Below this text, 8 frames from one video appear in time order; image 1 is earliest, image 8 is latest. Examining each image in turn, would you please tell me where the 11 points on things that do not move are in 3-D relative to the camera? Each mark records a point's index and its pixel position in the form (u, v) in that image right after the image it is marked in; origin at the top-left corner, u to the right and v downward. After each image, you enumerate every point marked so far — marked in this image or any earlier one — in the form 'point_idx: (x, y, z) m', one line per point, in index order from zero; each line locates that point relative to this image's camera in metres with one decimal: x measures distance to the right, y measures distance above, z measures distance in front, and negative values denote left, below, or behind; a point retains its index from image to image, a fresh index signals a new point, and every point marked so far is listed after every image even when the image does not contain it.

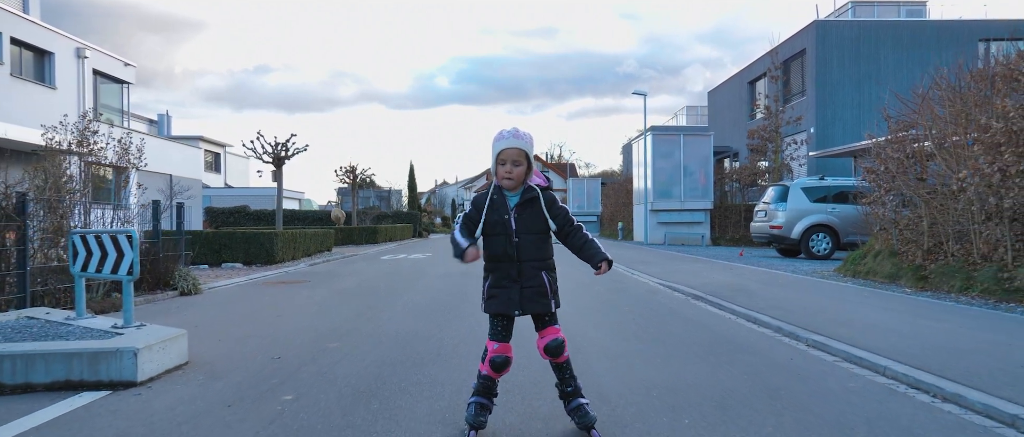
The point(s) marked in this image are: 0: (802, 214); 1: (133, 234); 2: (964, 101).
0: (+7.2, +0.1, +16.7) m
1: (-3.1, -0.1, +5.4) m
2: (+6.3, +1.6, +9.3) m
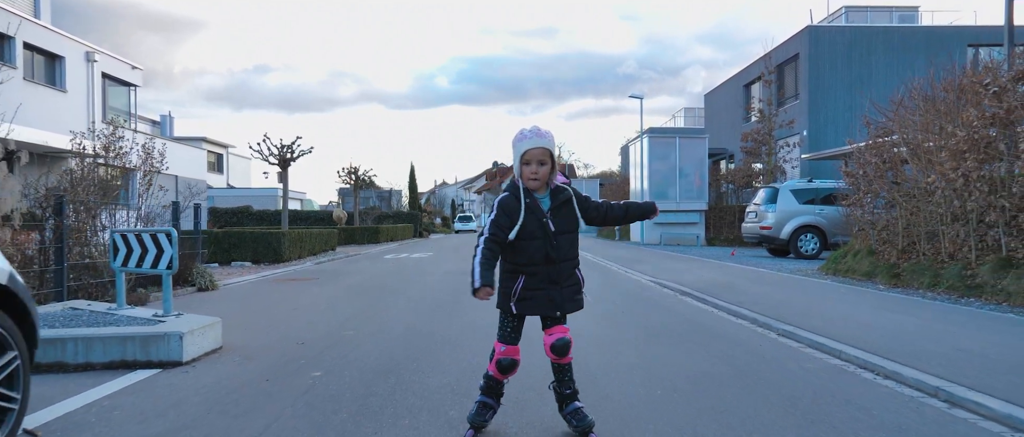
0: (+7.2, +0.1, +17.3) m
1: (-3.1, -0.1, +6.1) m
2: (+6.2, +1.6, +10.0) m
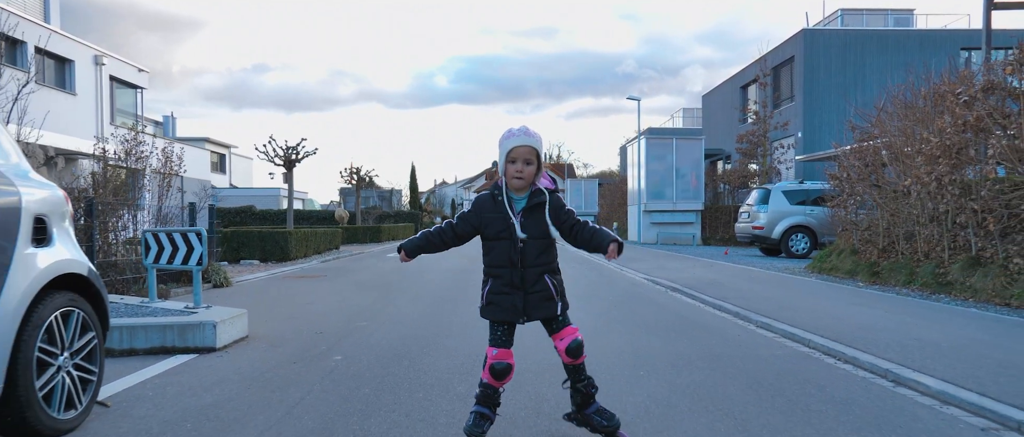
0: (+7.2, +0.1, +17.9) m
1: (-3.1, -0.1, +6.6) m
2: (+6.2, +1.6, +10.5) m
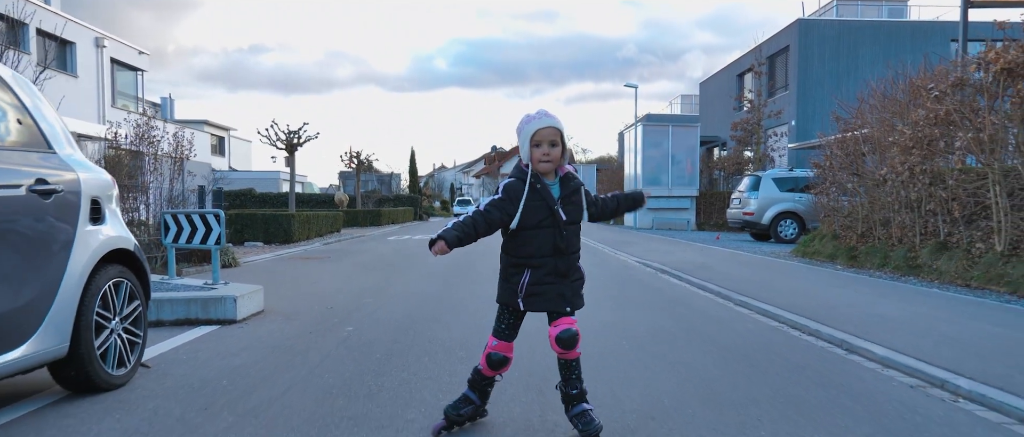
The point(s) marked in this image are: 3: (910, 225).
0: (+7.1, +0.5, +18.4) m
1: (-3.1, +0.1, +7.1) m
2: (+6.2, +1.8, +11.0) m
3: (+6.3, -0.1, +10.6) m
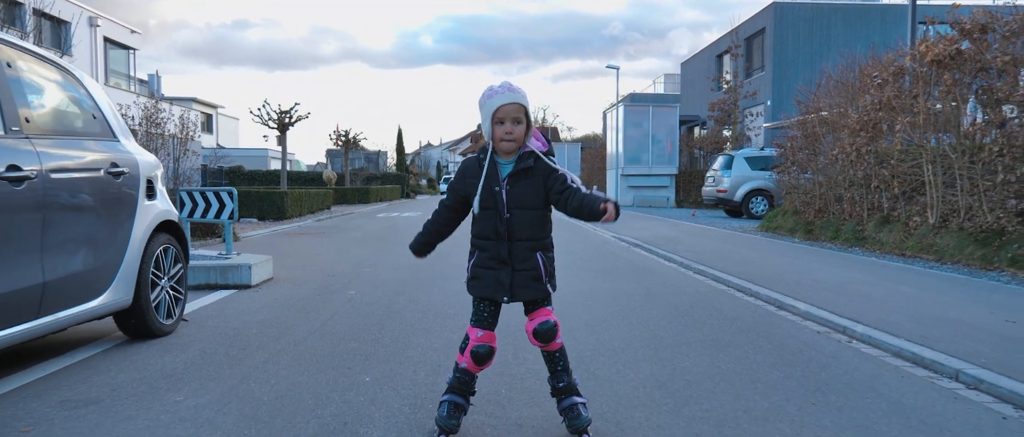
0: (+6.7, +1.1, +19.4) m
1: (-3.3, +0.3, +7.9) m
2: (+5.9, +2.2, +11.9) m
3: (+6.0, +0.3, +11.6) m
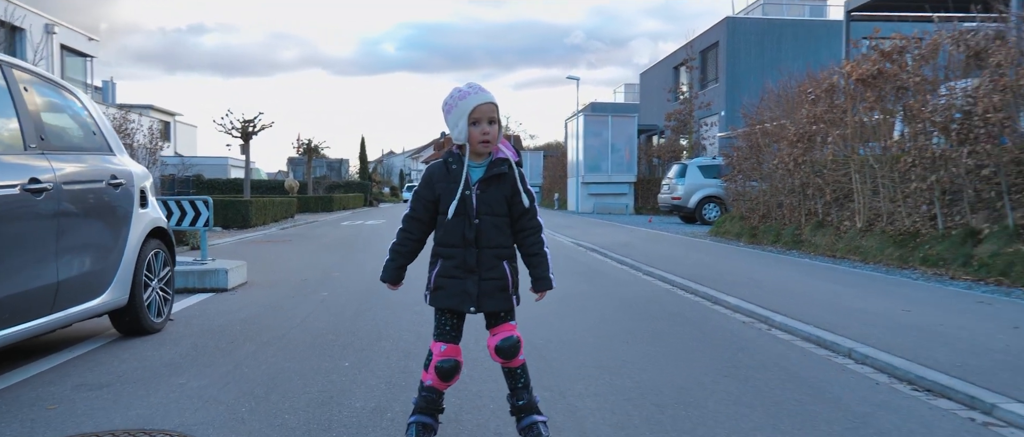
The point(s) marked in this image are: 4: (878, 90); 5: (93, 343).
0: (+5.6, +0.9, +20.3) m
1: (-3.8, +0.2, +8.3) m
2: (+5.2, +2.1, +12.8) m
3: (+5.3, +0.2, +12.5) m
4: (+5.6, +2.0, +10.2) m
5: (-3.0, -0.9, +4.9) m
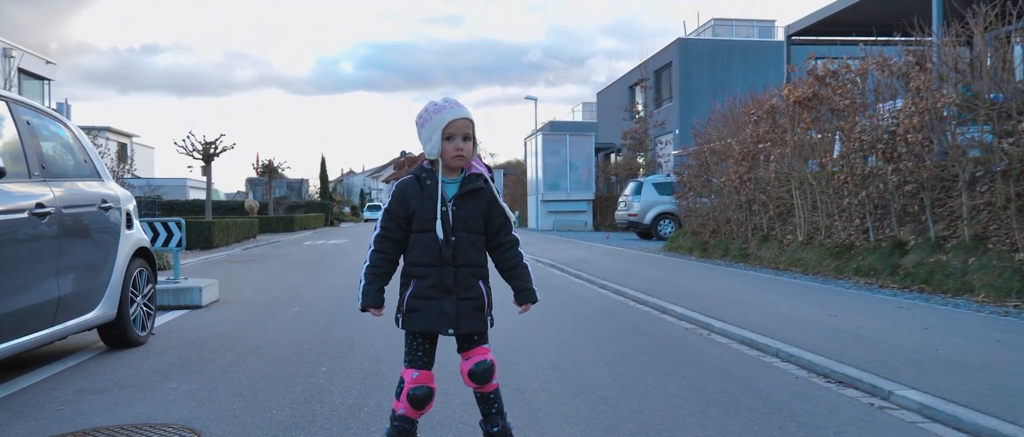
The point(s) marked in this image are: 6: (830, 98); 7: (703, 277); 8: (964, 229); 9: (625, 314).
0: (+4.4, +0.4, +21.2) m
1: (-4.3, 0.0, +8.6) m
2: (+4.4, +1.8, +13.7) m
3: (+4.6, -0.1, +13.3) m
4: (+5.0, +1.8, +11.1) m
5: (-3.3, -1.1, +5.2) m
6: (+5.1, +1.9, +10.8) m
7: (+3.1, -0.9, +11.1) m
8: (+5.9, -0.1, +8.8) m
9: (+1.3, -1.1, +7.8) m
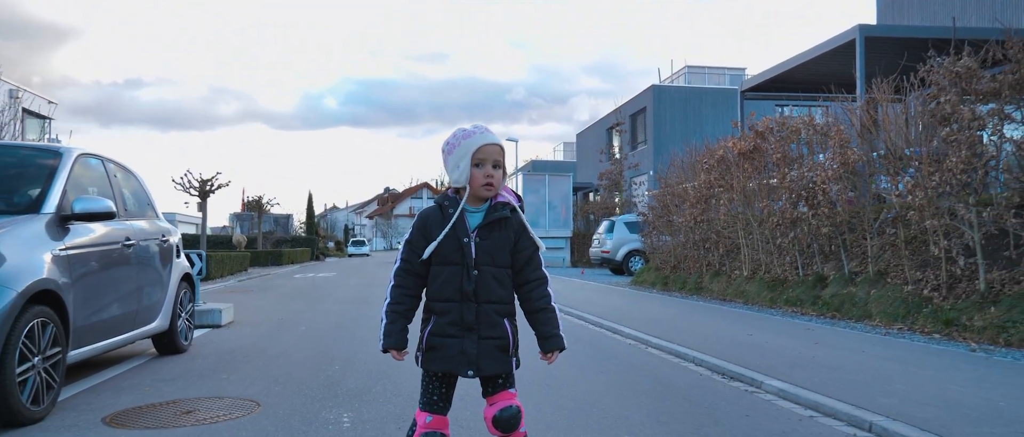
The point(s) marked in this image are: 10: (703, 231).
0: (+3.7, -0.8, +22.7) m
1: (-4.6, -0.5, +9.9) m
2: (+3.9, +1.0, +15.3) m
3: (+4.1, -0.9, +14.8) m
4: (+4.6, +1.1, +12.7) m
5: (-3.6, -1.4, +6.5) m
6: (+4.7, +1.2, +12.4) m
7: (+2.7, -1.6, +12.5) m
8: (+5.5, -0.7, +10.3) m
9: (+0.9, -1.5, +9.2) m
10: (+3.9, -0.3, +14.4) m
